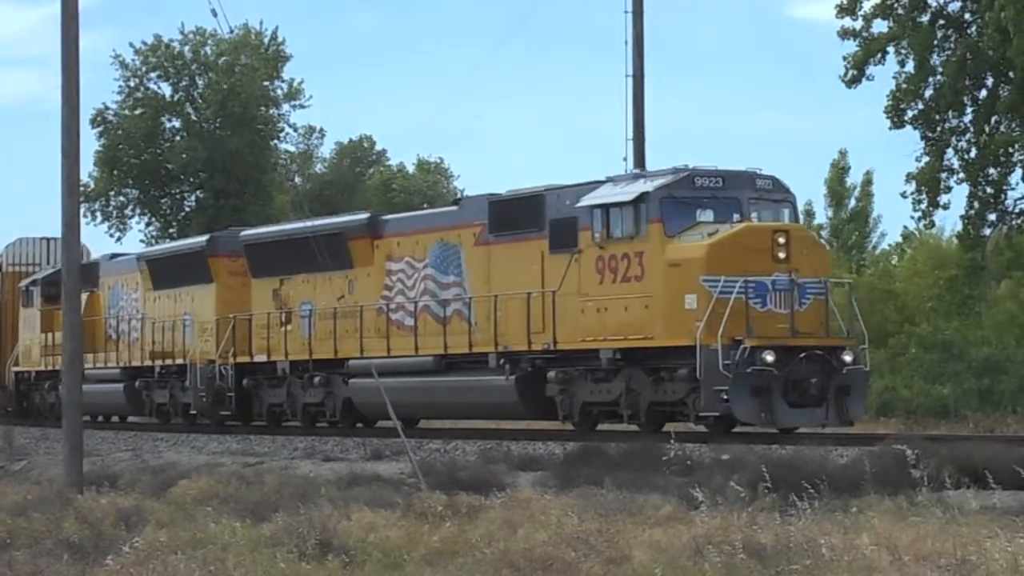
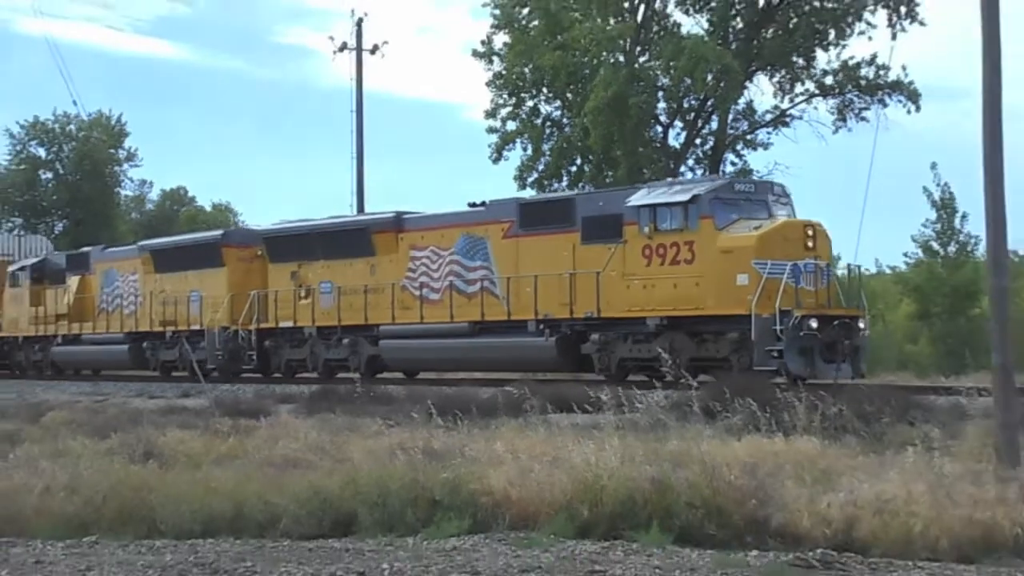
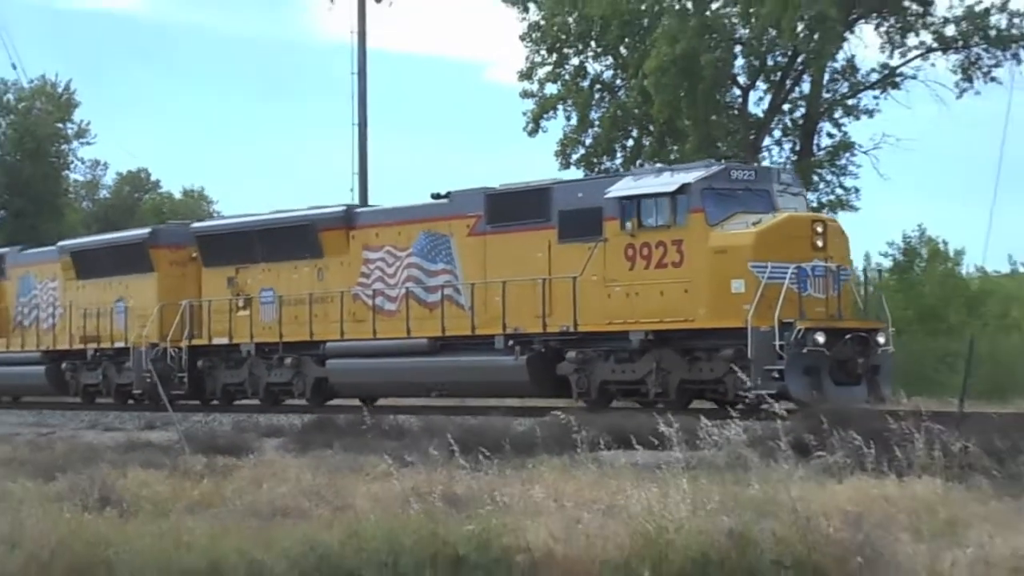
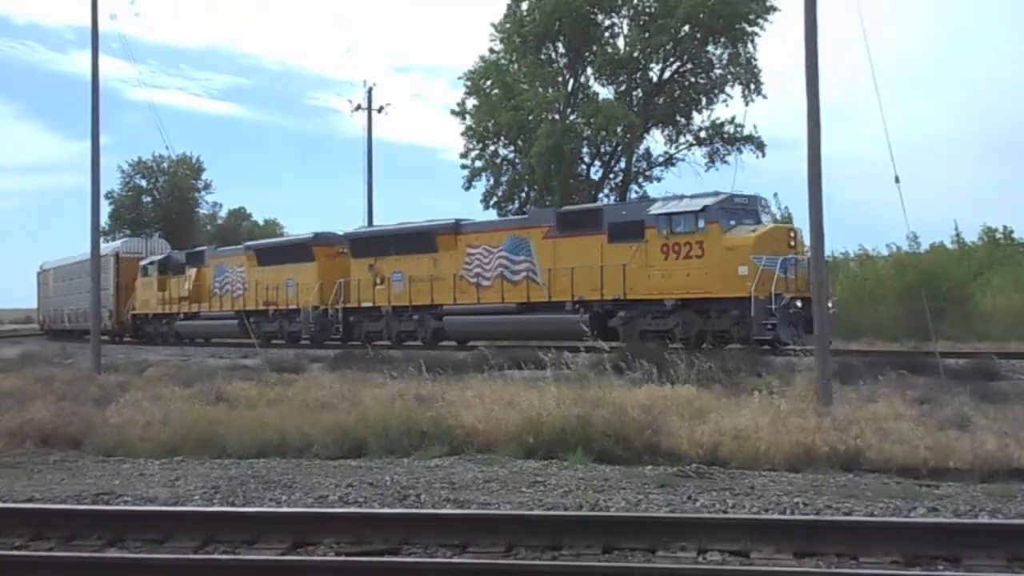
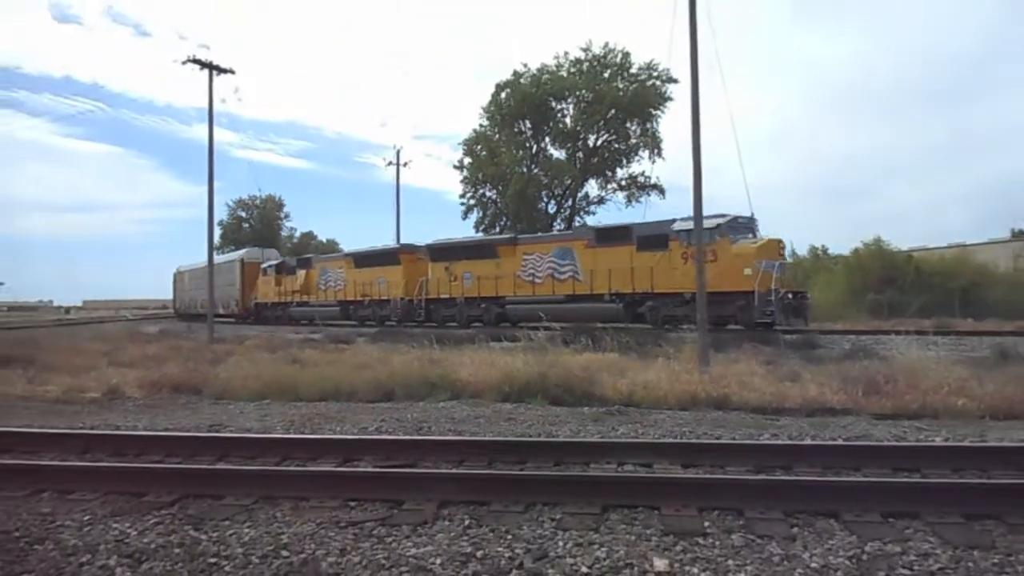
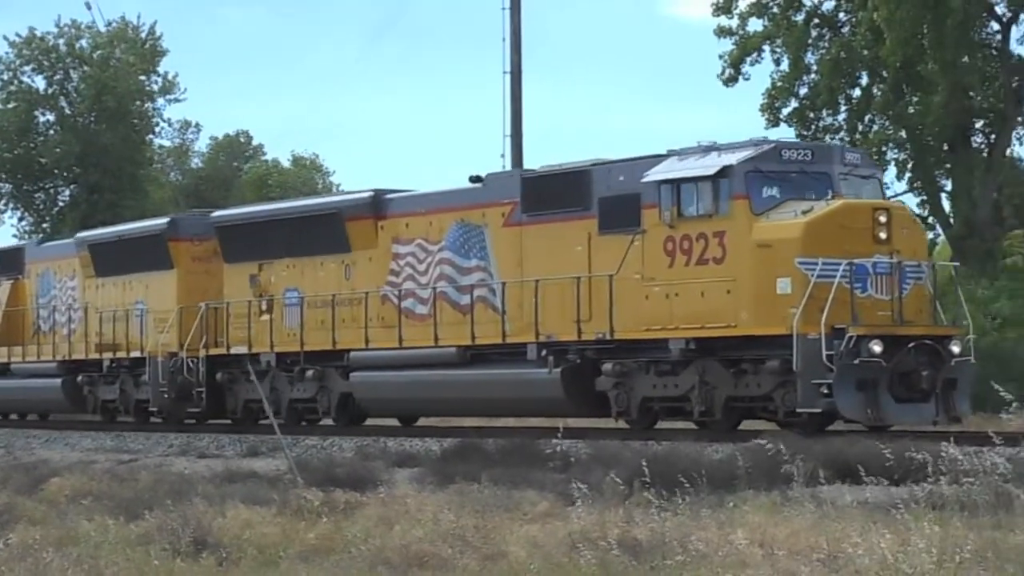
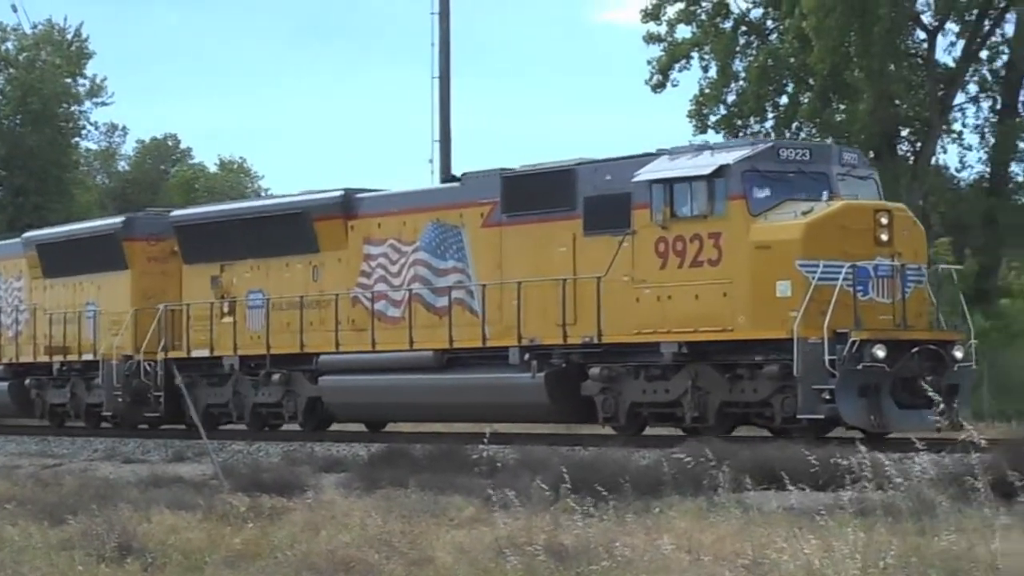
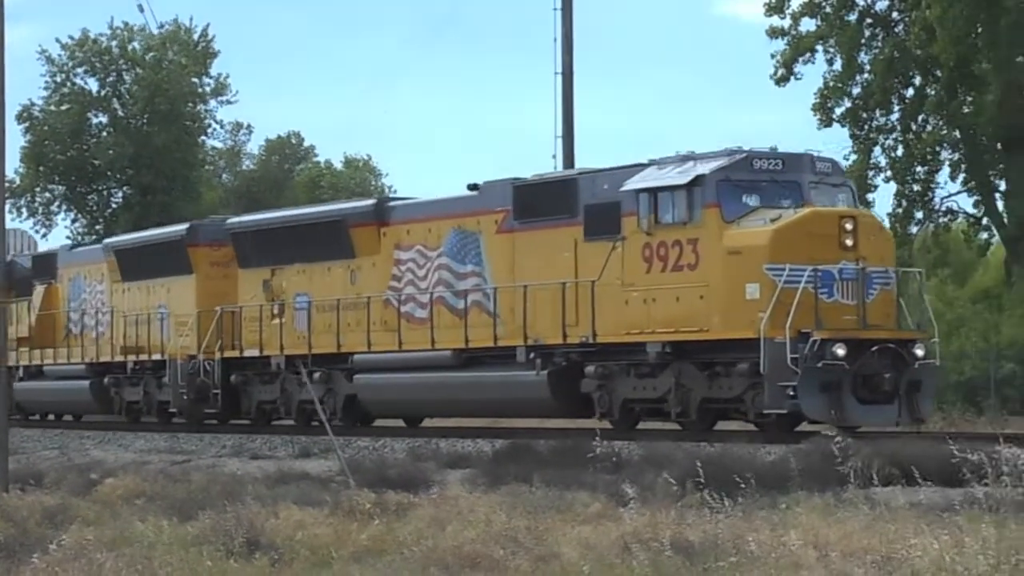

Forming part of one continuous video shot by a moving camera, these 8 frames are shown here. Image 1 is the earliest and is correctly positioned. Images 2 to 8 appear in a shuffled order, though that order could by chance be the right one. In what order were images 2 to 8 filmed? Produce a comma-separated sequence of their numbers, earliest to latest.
8, 6, 7, 3, 2, 4, 5
